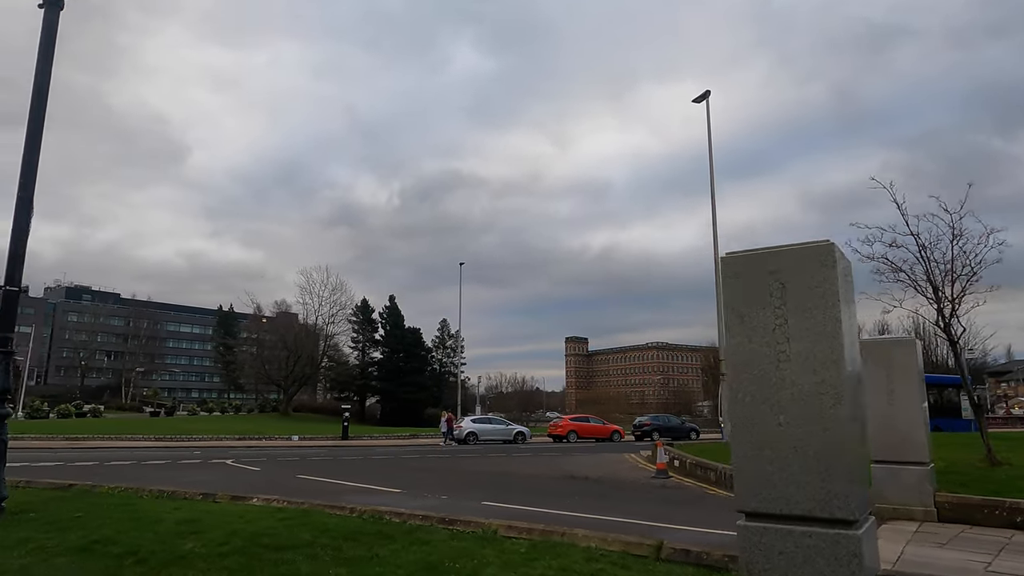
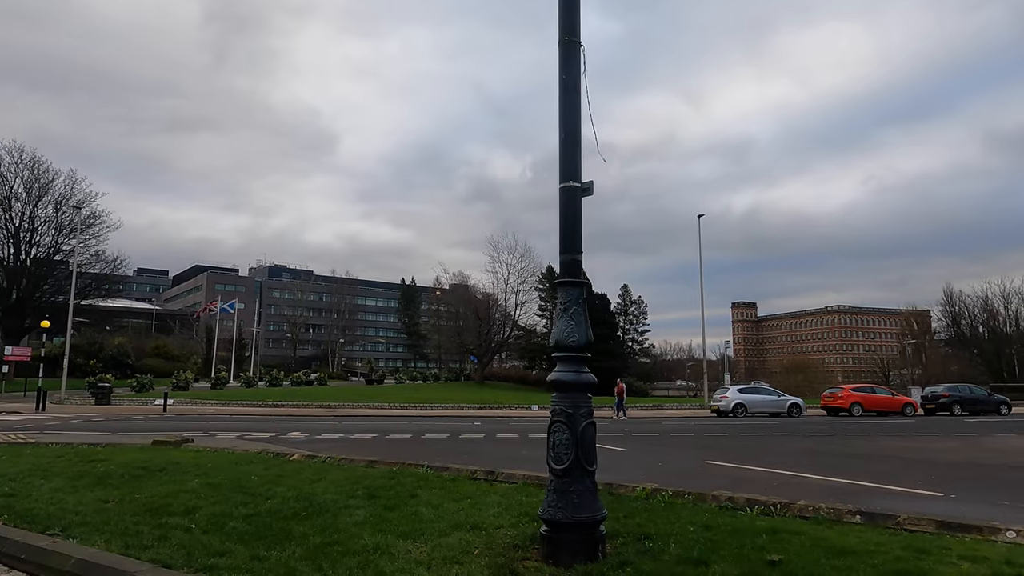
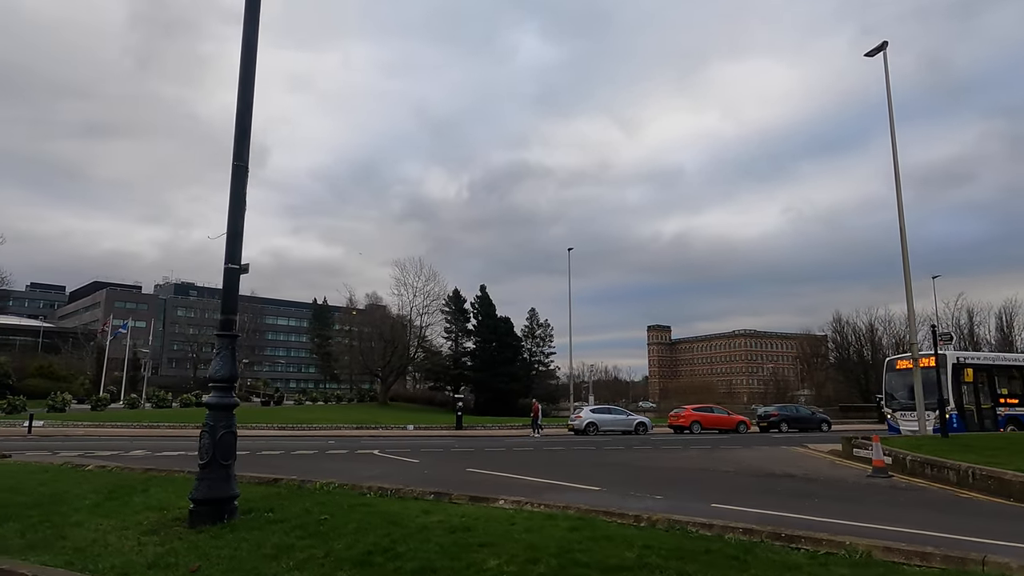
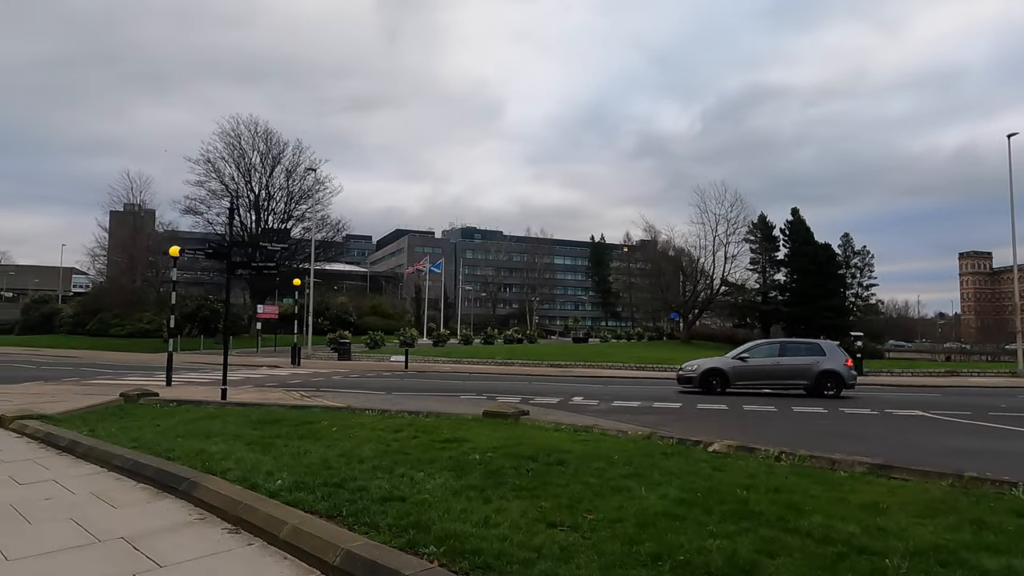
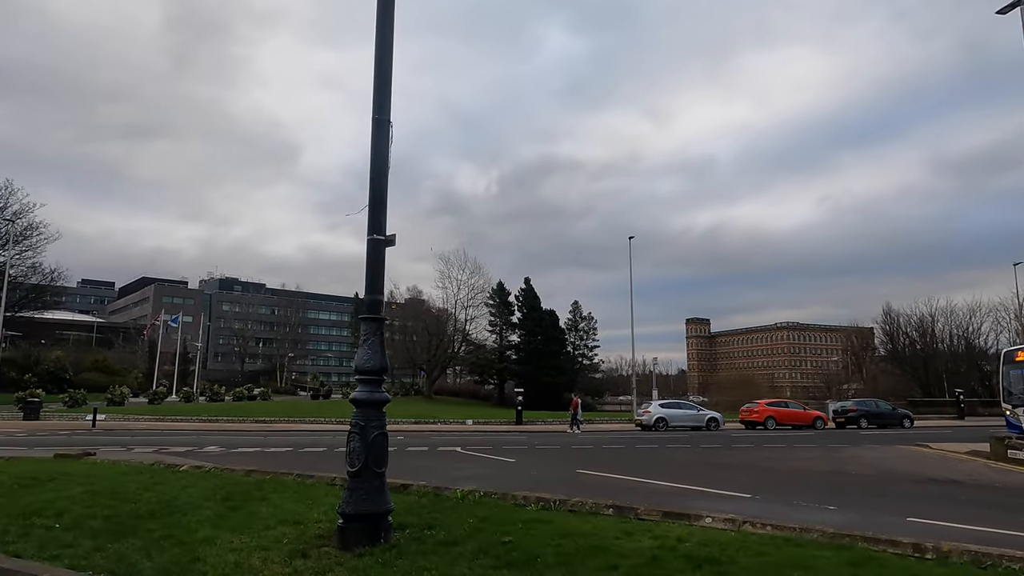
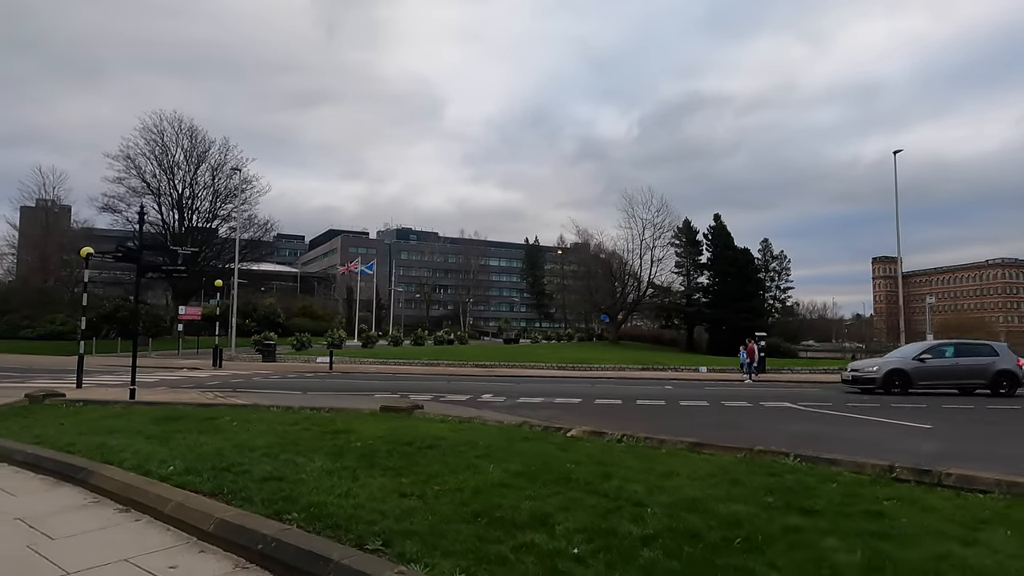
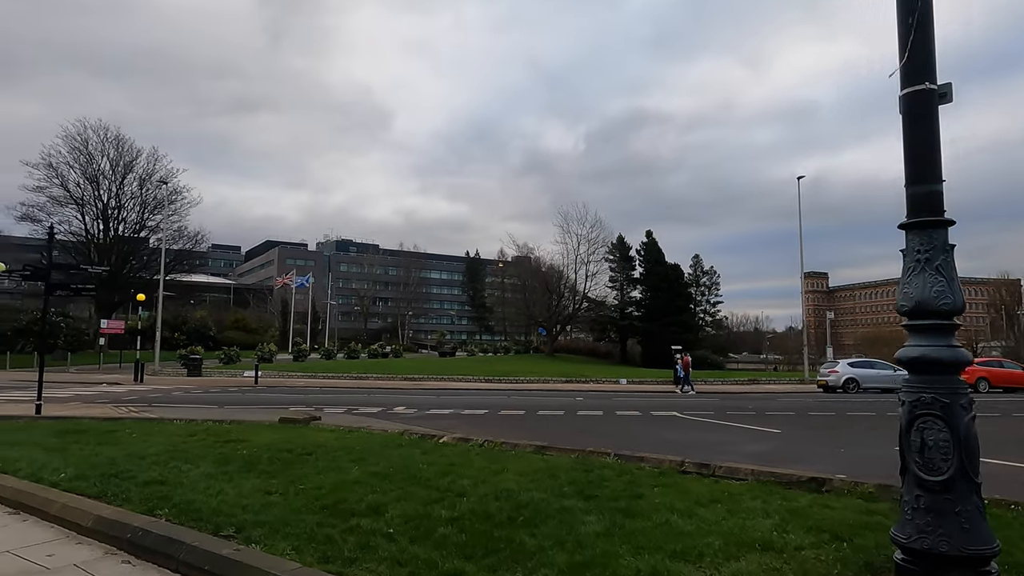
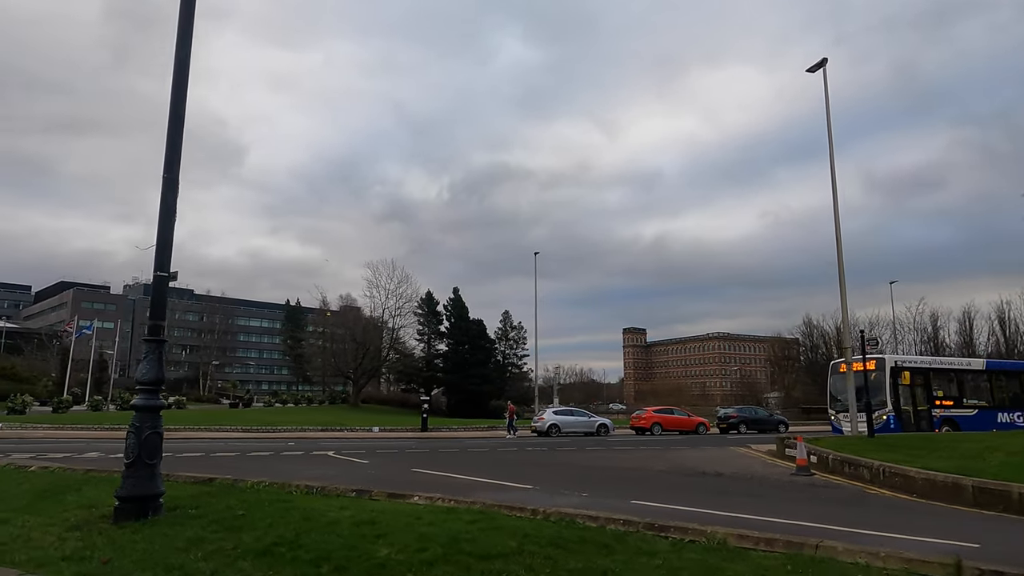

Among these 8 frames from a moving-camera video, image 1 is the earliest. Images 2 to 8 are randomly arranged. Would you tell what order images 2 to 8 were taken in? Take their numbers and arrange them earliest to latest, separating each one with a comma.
8, 3, 5, 2, 7, 6, 4
